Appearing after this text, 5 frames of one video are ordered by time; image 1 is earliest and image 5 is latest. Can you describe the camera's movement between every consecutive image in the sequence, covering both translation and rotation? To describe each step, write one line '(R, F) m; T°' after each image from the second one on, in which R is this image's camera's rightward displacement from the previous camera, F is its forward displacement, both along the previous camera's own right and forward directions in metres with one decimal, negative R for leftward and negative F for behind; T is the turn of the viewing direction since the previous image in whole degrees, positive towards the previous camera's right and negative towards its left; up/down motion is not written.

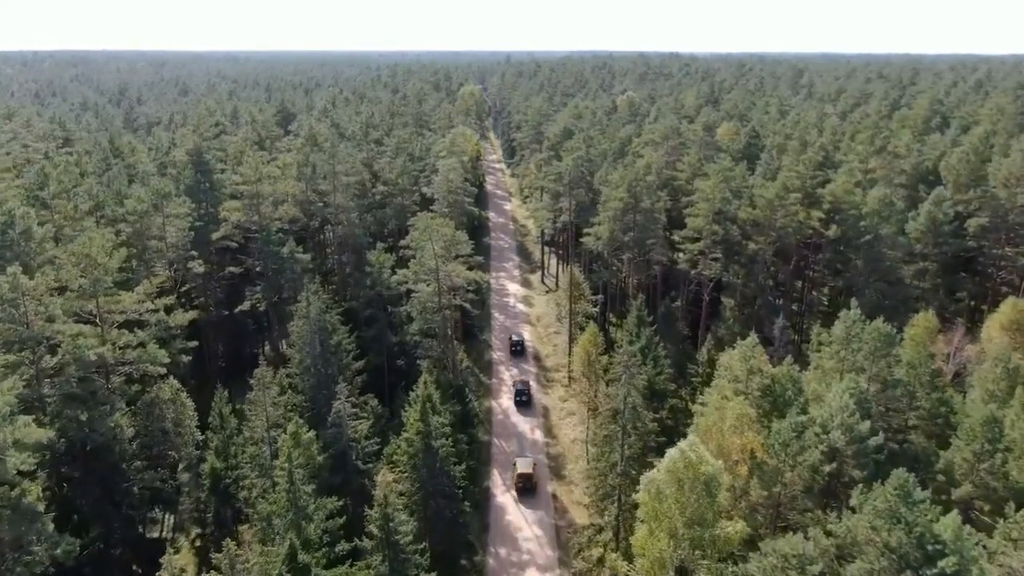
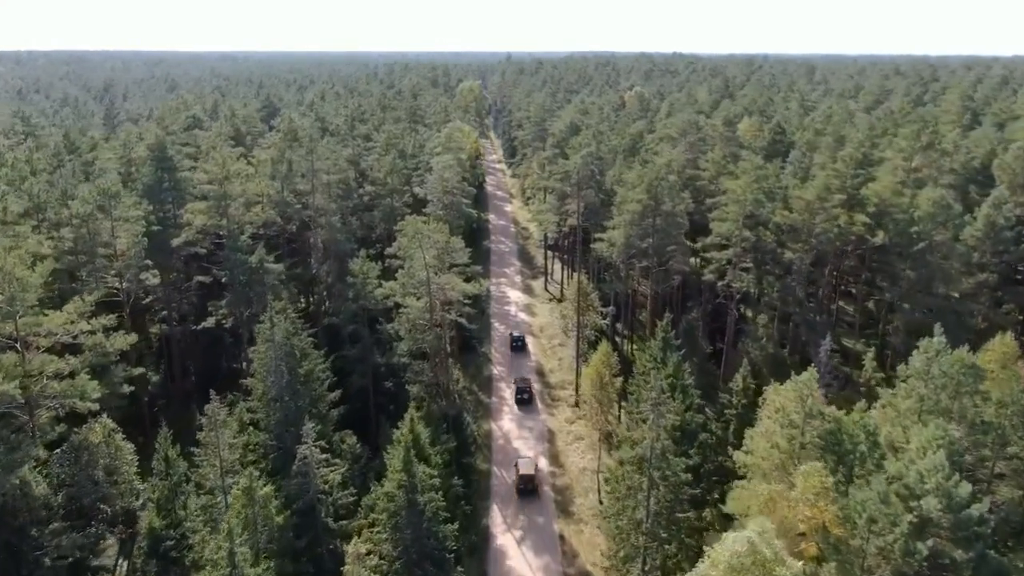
(-0.1, +5.4) m; 0°
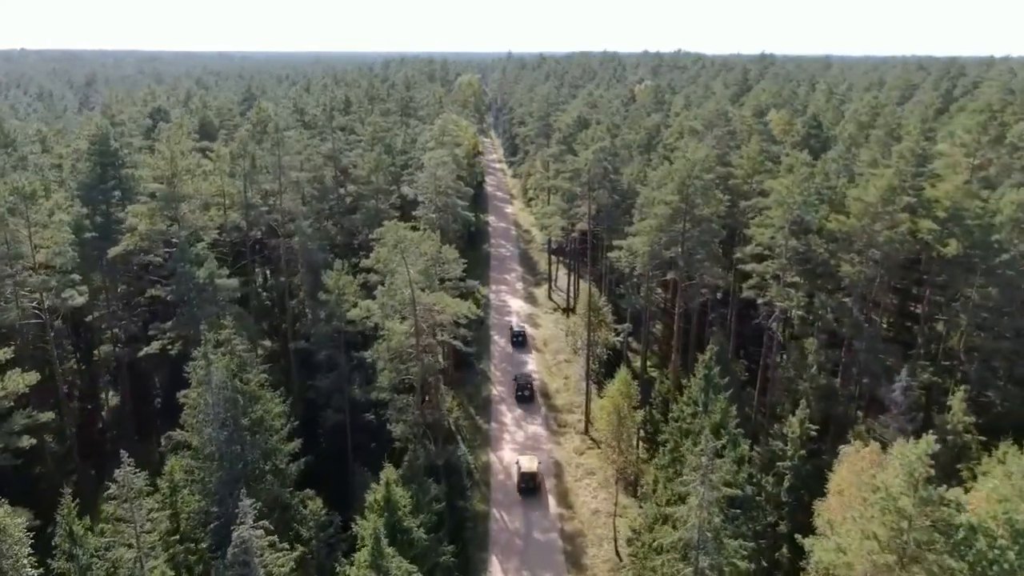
(-0.1, +6.2) m; 0°
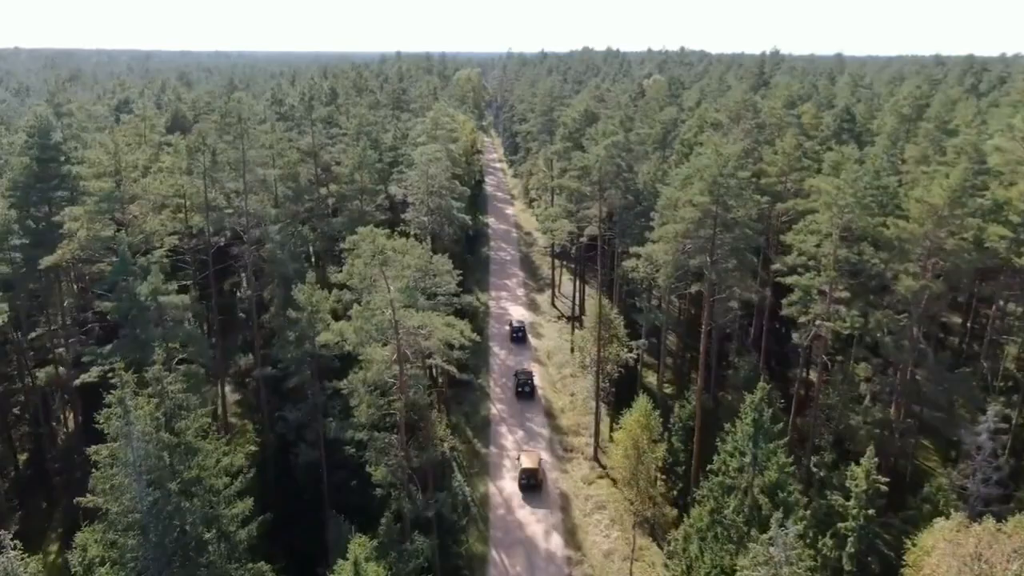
(-0.1, +4.8) m; 0°
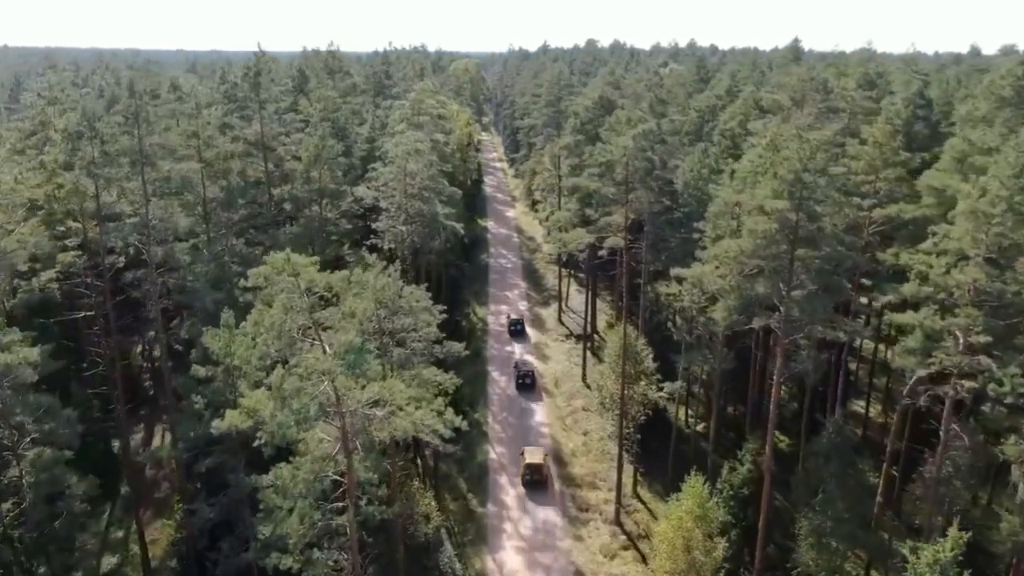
(-0.1, +8.4) m; 0°
